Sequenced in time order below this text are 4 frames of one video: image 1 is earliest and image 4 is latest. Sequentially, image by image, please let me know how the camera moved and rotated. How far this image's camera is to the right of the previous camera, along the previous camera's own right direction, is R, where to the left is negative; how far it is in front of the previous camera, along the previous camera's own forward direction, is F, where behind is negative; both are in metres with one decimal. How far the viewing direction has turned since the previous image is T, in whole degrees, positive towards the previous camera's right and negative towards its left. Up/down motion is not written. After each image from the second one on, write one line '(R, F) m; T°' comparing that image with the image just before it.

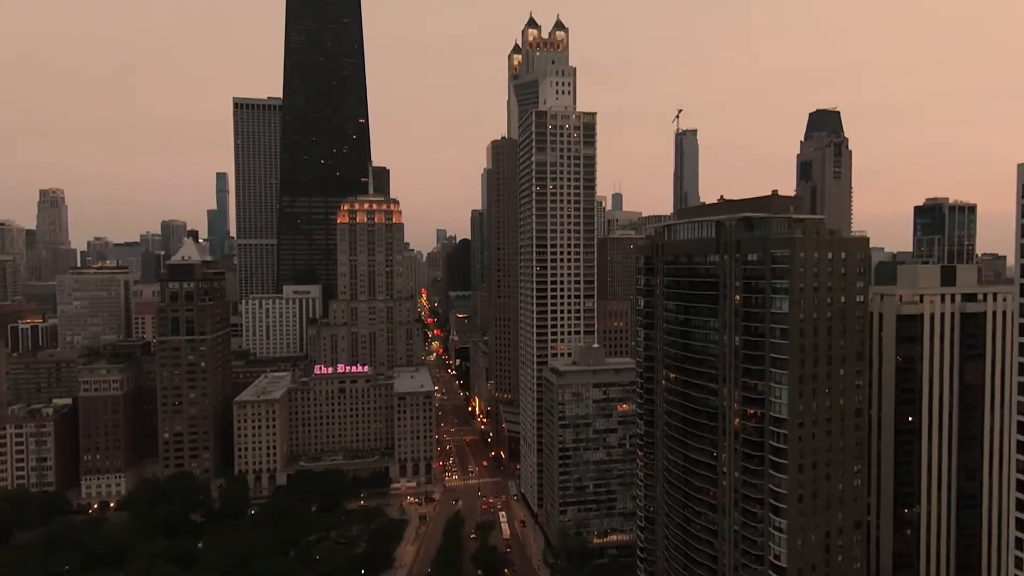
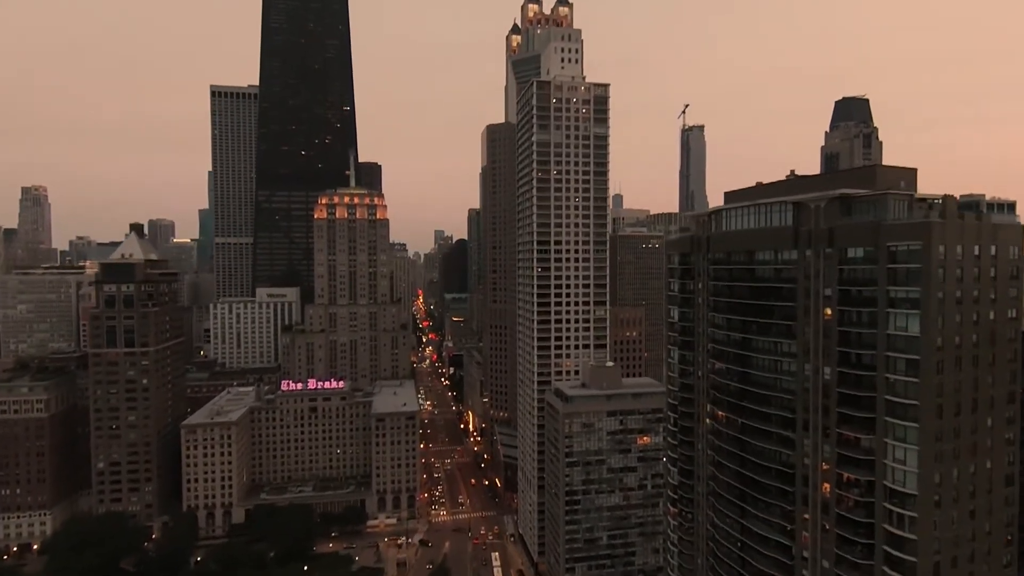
(+0.6, +23.3) m; 0°
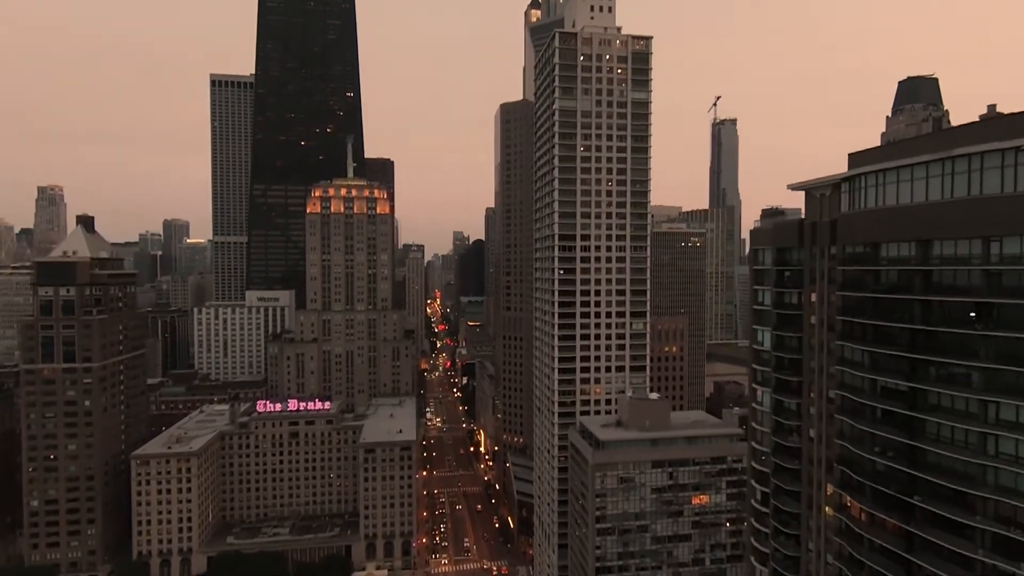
(+0.9, +24.8) m; -2°
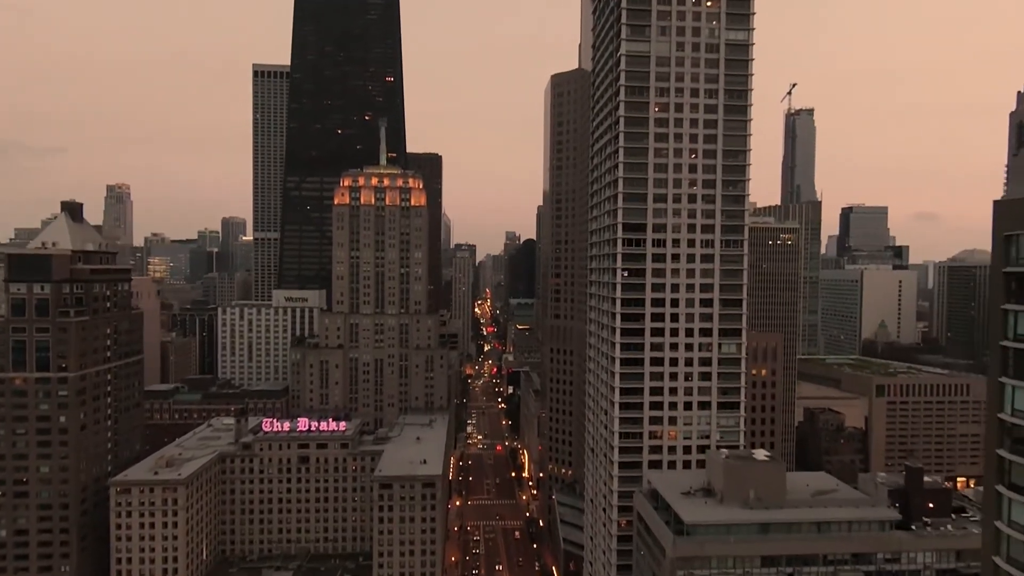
(+0.6, +23.0) m; -5°
